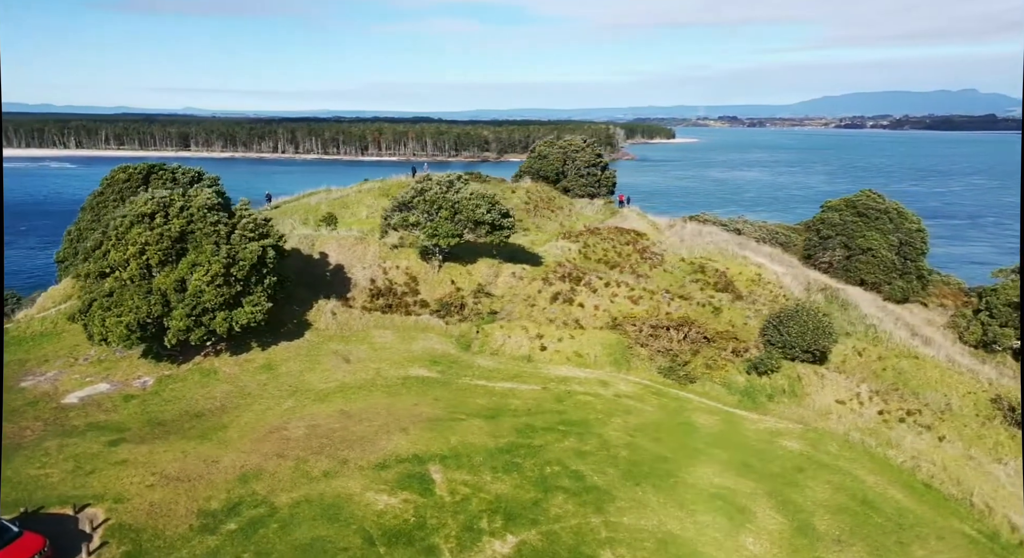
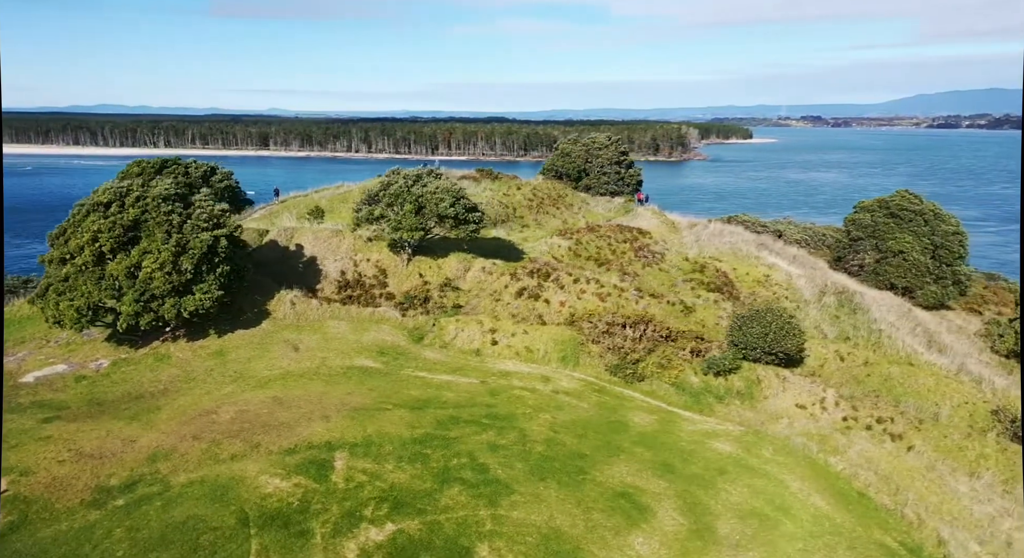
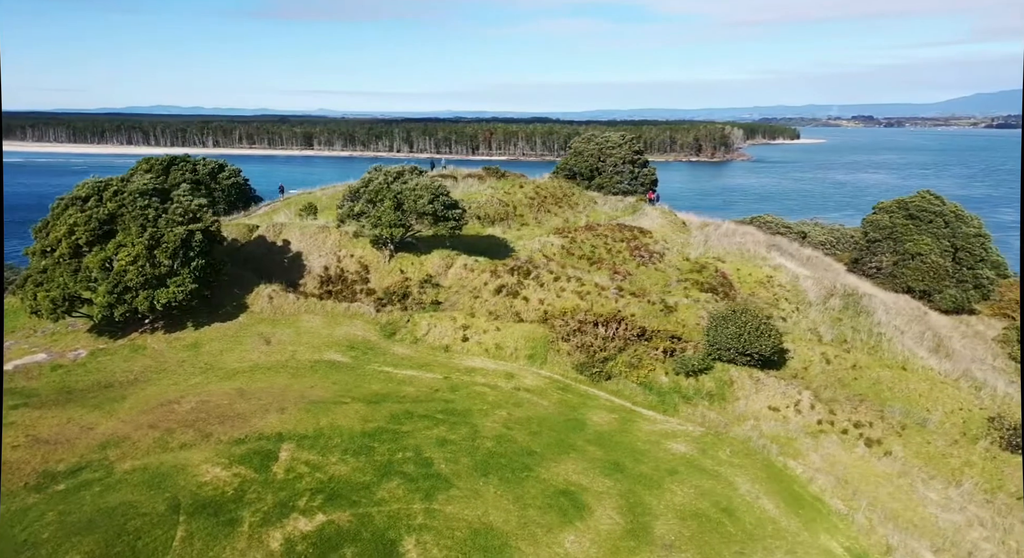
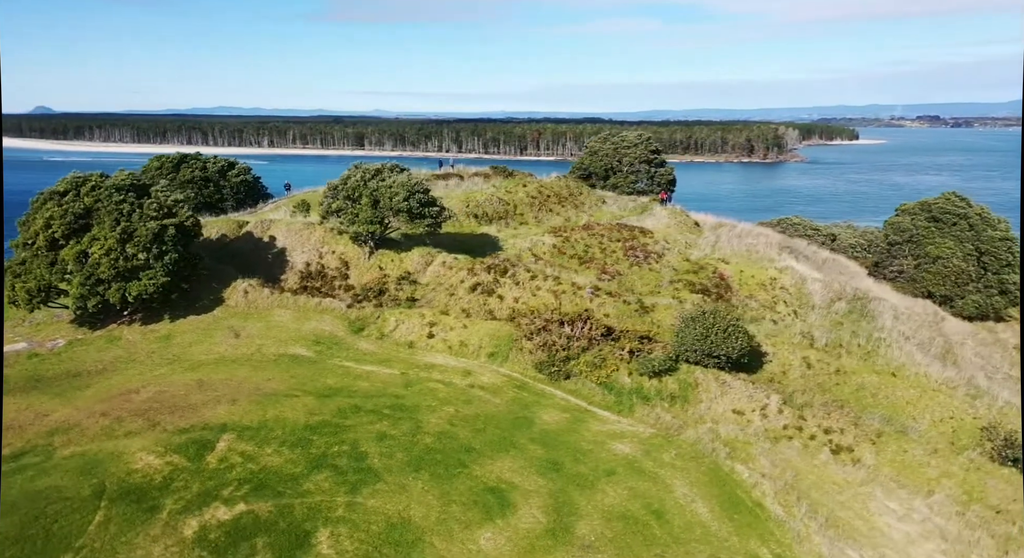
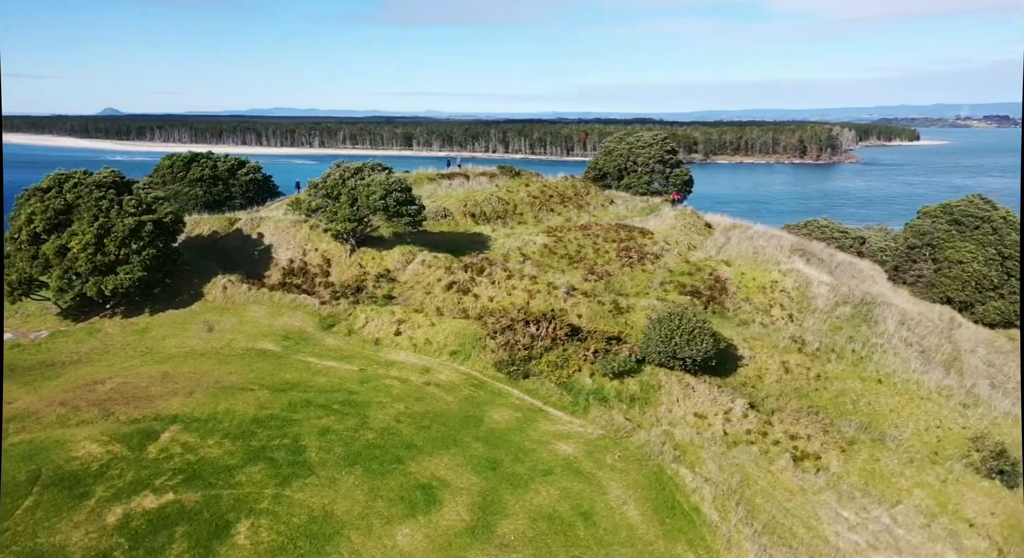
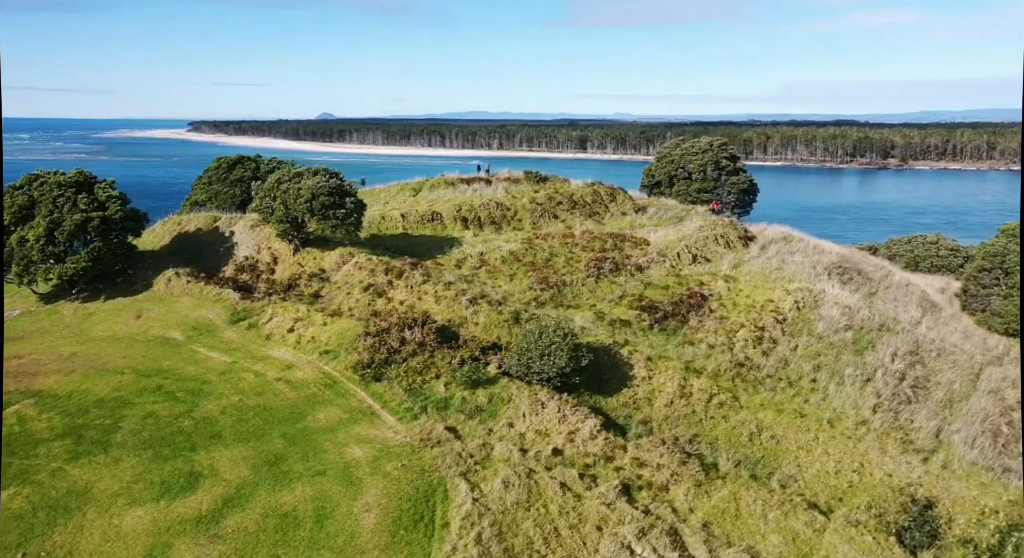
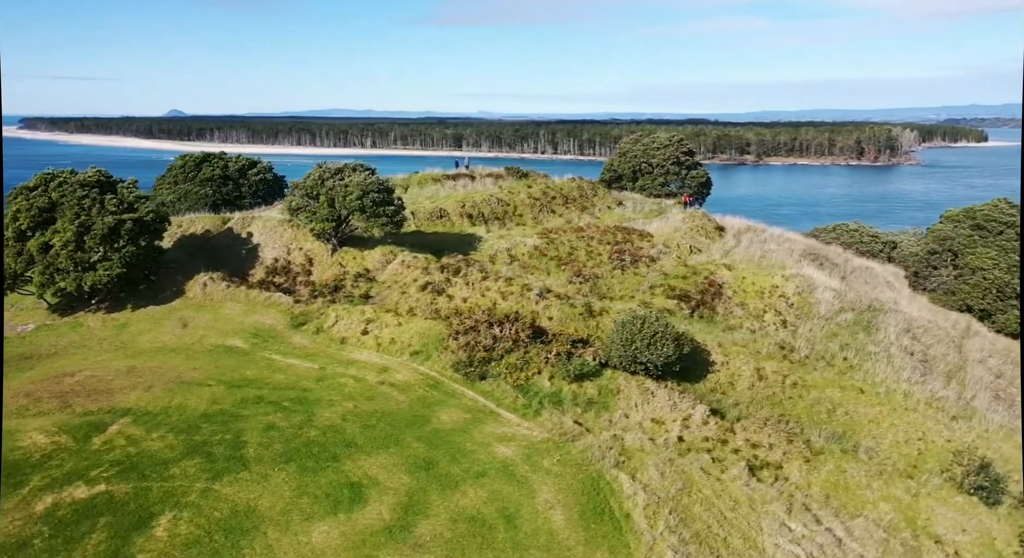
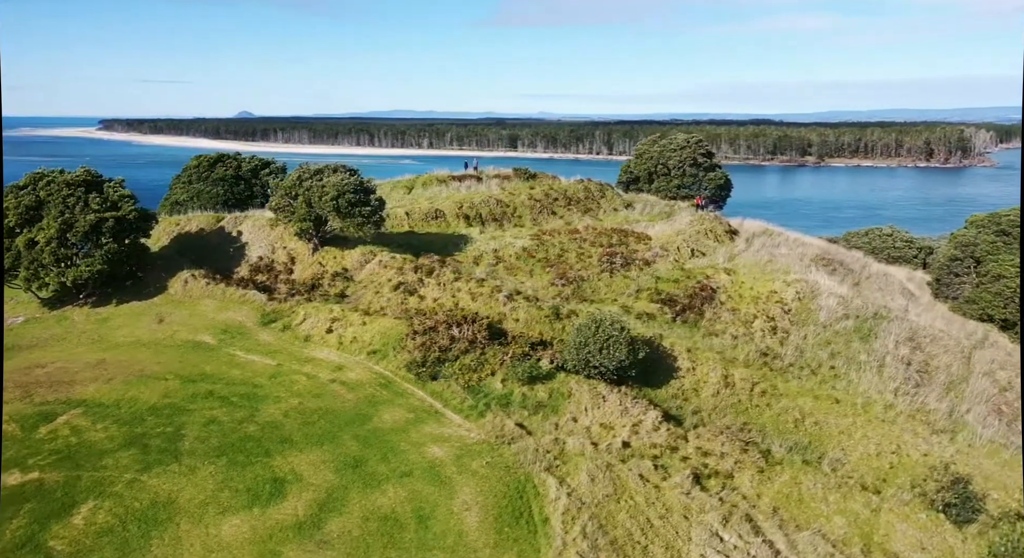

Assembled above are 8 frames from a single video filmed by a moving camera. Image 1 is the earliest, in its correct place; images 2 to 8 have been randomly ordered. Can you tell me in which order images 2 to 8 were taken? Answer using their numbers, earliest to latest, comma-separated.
2, 3, 4, 5, 7, 8, 6
